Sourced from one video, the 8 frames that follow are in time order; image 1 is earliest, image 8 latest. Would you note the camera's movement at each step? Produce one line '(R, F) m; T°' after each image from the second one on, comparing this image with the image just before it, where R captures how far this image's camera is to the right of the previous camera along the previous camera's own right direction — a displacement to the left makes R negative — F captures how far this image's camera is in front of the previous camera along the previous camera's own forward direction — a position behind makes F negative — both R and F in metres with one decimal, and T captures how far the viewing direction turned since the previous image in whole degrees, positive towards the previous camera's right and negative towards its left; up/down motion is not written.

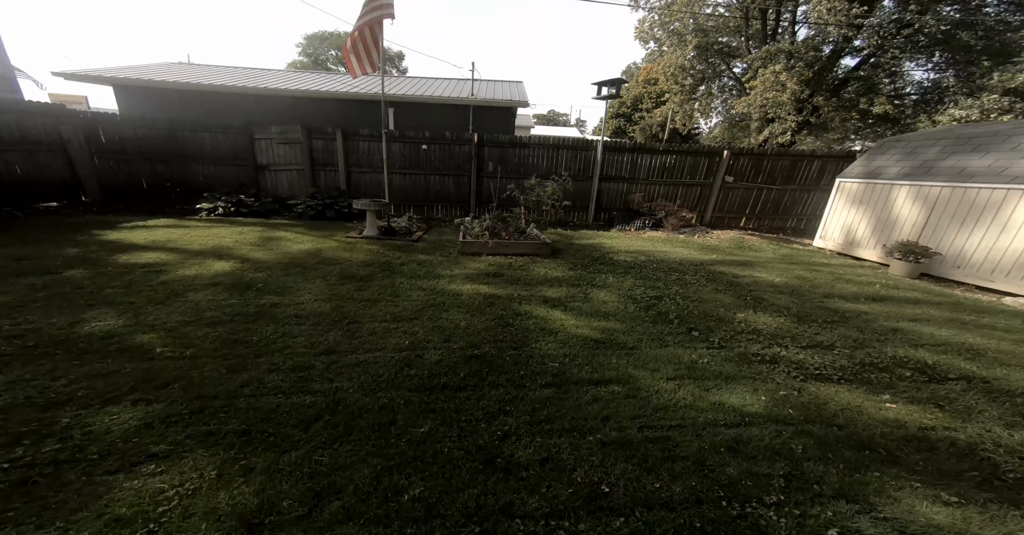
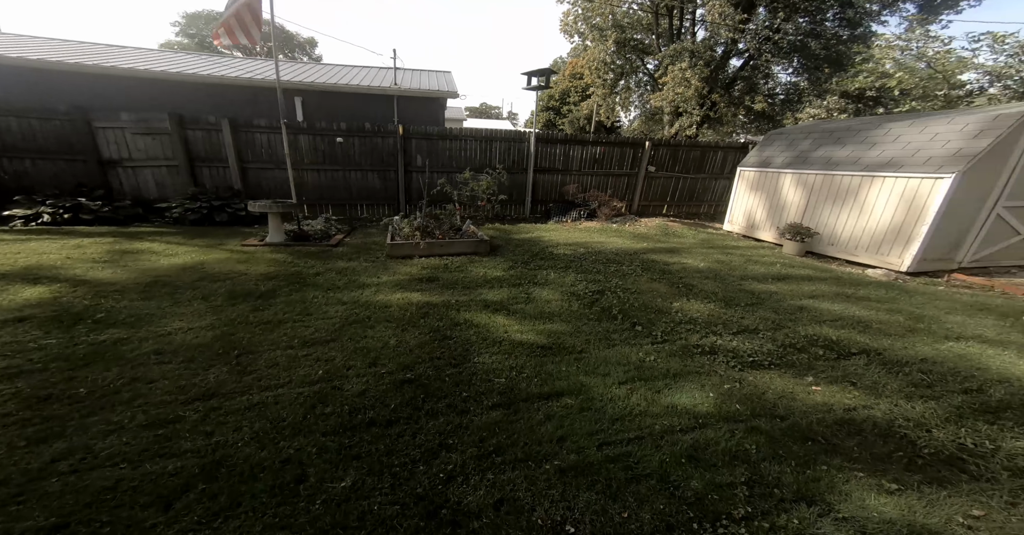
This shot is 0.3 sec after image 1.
(-0.1, +0.4) m; +11°
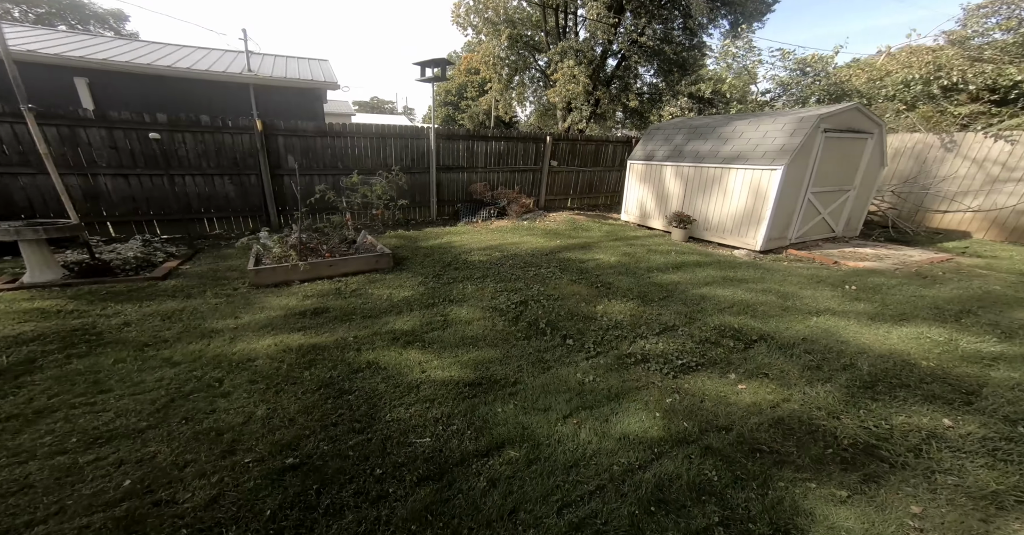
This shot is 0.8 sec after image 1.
(-0.1, +0.6) m; +16°
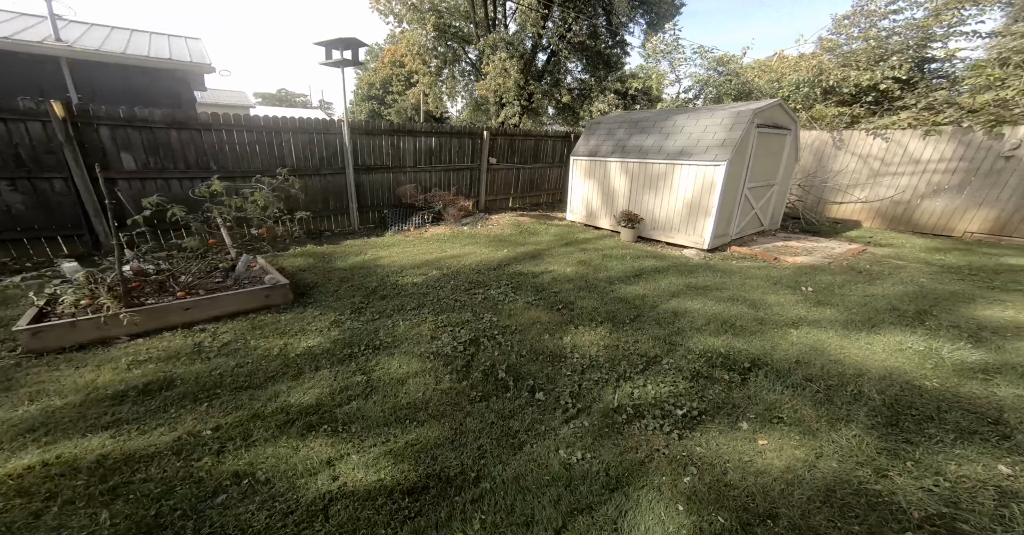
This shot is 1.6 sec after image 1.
(-0.1, +0.9) m; +10°
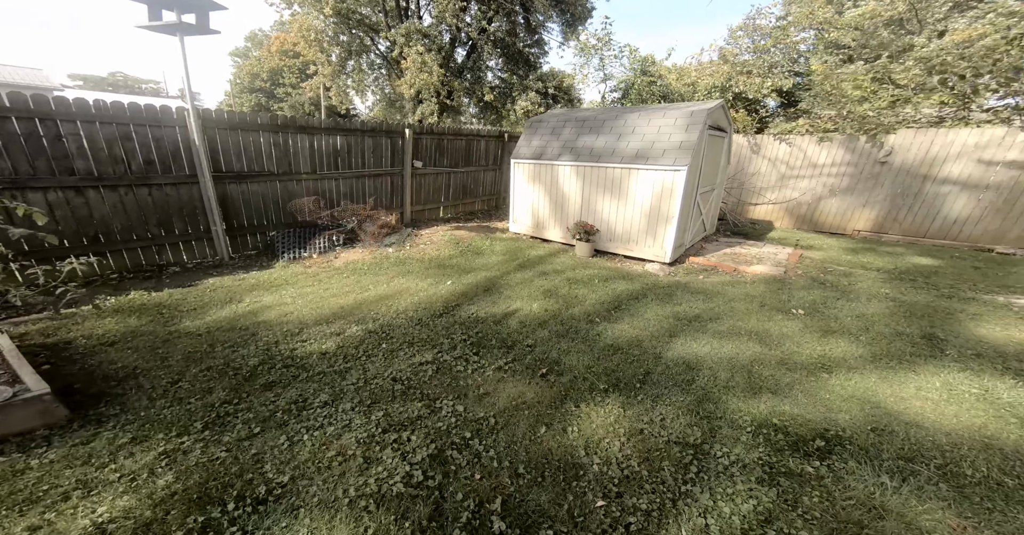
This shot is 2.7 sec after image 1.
(-0.4, +1.3) m; +13°
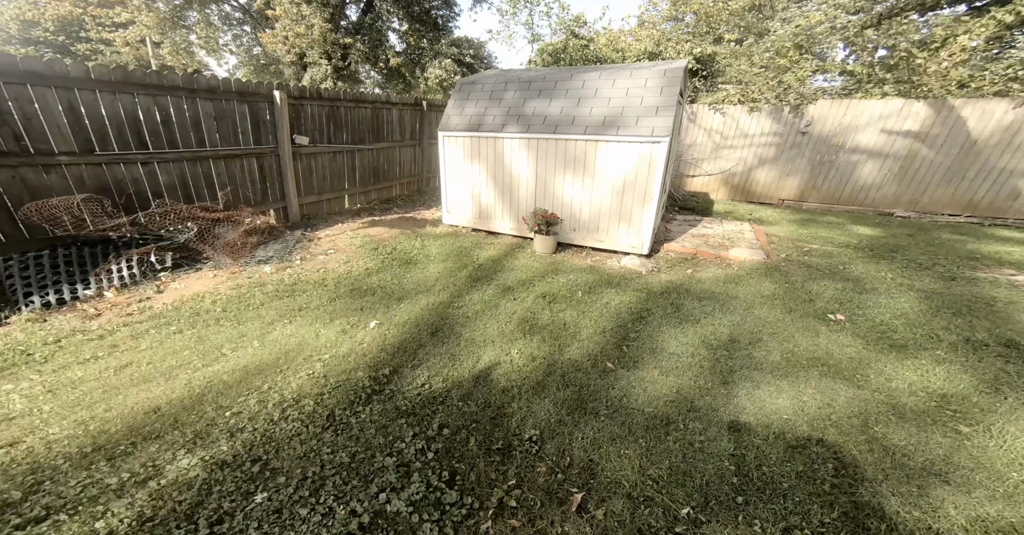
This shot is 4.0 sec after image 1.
(-0.4, +1.6) m; +14°
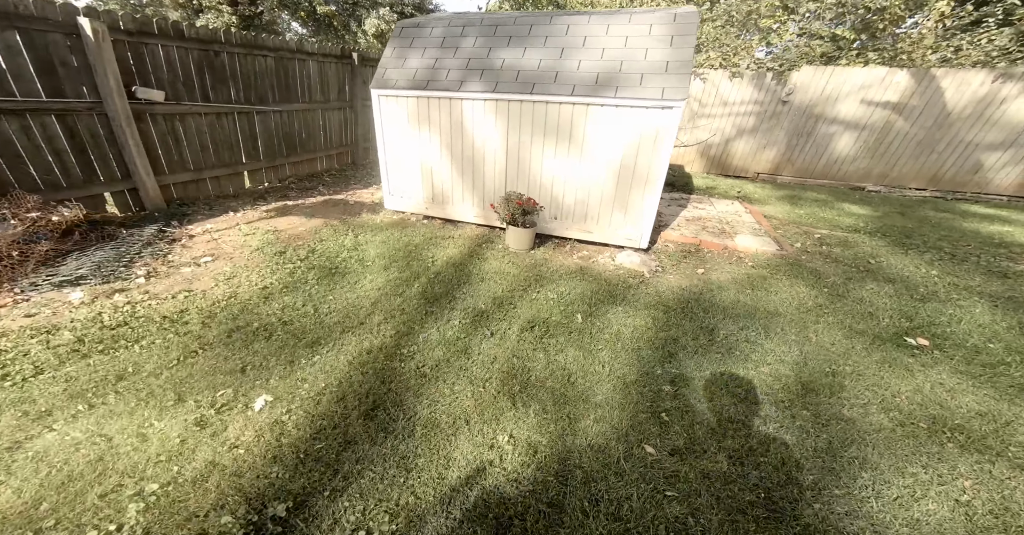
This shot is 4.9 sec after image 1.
(-0.1, +1.2) m; +7°
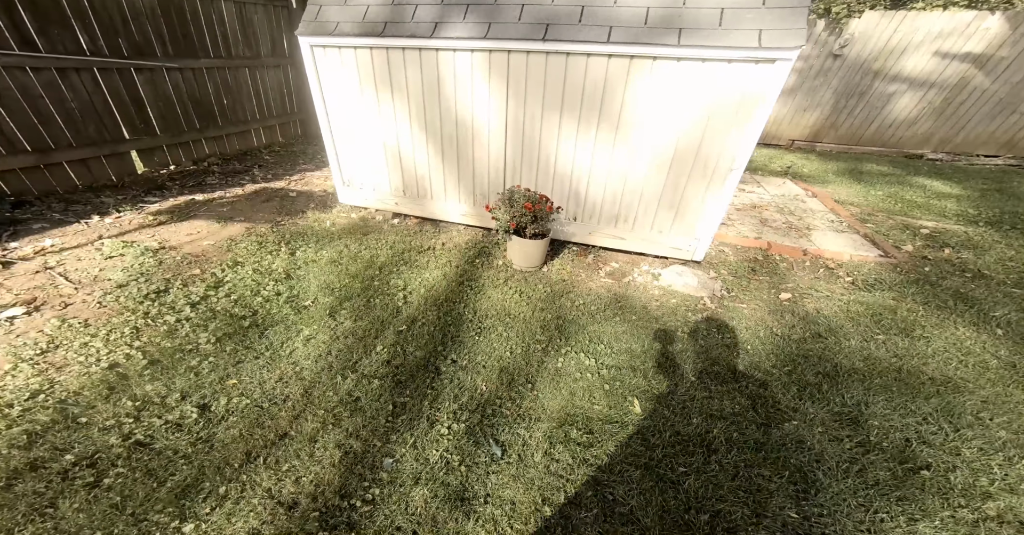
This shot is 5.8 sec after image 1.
(-0.1, +1.2) m; 0°
